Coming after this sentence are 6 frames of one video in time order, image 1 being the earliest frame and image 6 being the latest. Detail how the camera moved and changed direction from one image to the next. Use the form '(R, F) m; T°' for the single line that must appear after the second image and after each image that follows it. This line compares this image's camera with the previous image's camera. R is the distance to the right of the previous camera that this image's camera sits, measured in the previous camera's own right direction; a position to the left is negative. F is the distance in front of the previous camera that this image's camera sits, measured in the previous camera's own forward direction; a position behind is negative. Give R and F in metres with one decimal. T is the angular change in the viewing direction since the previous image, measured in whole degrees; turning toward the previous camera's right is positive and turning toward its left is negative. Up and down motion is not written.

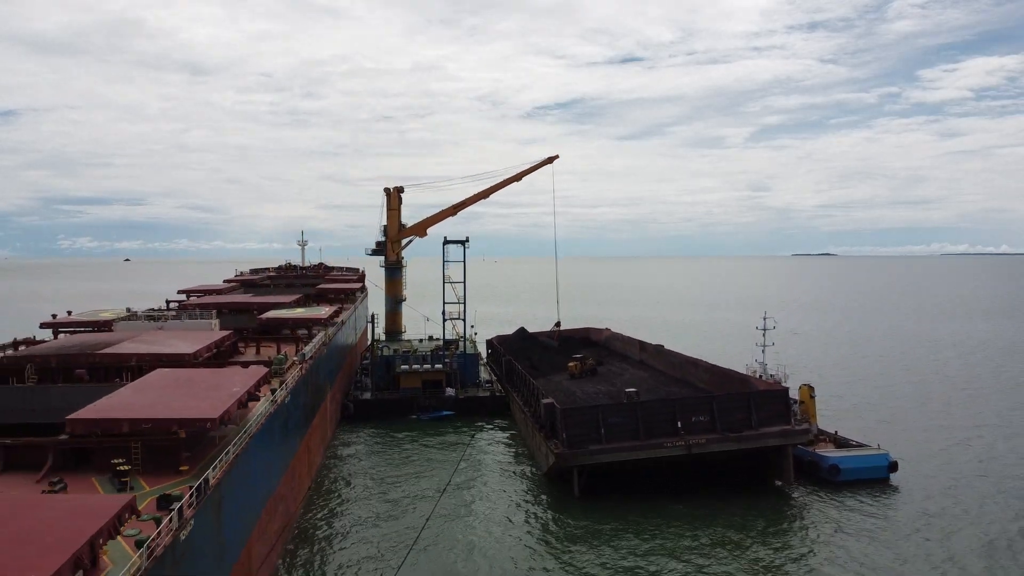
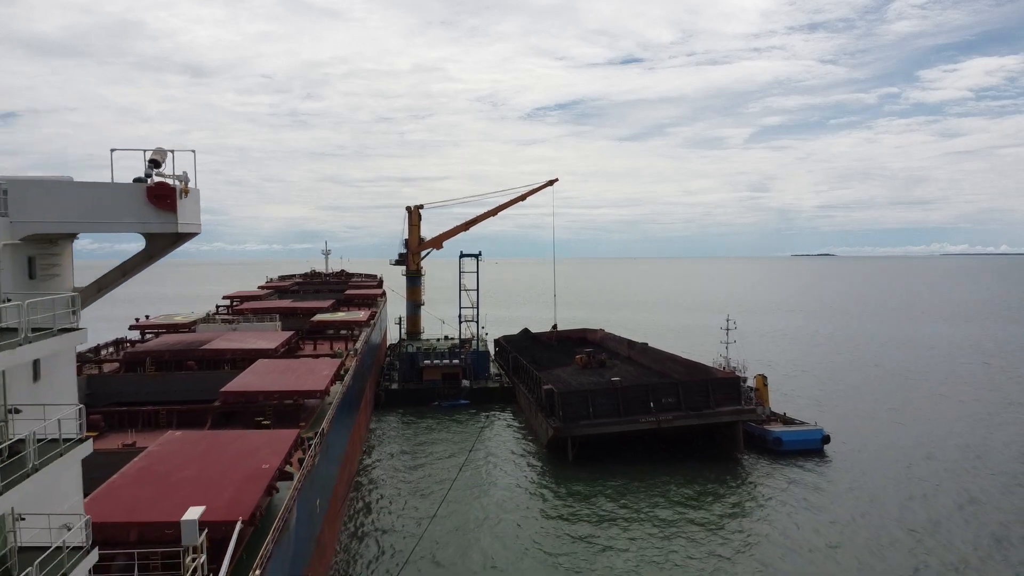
(-0.2, -5.5) m; 0°
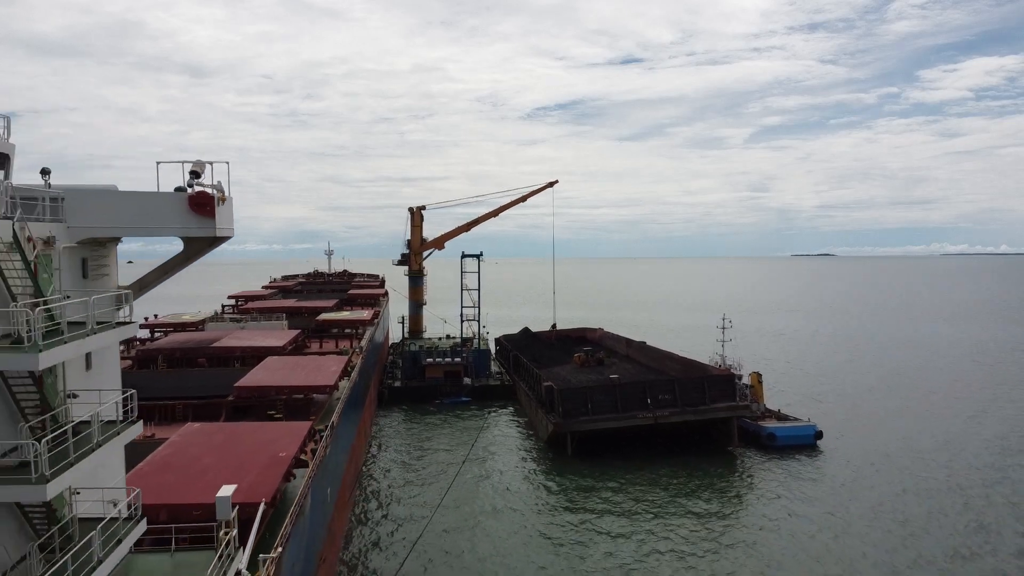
(0.0, -0.7) m; 0°
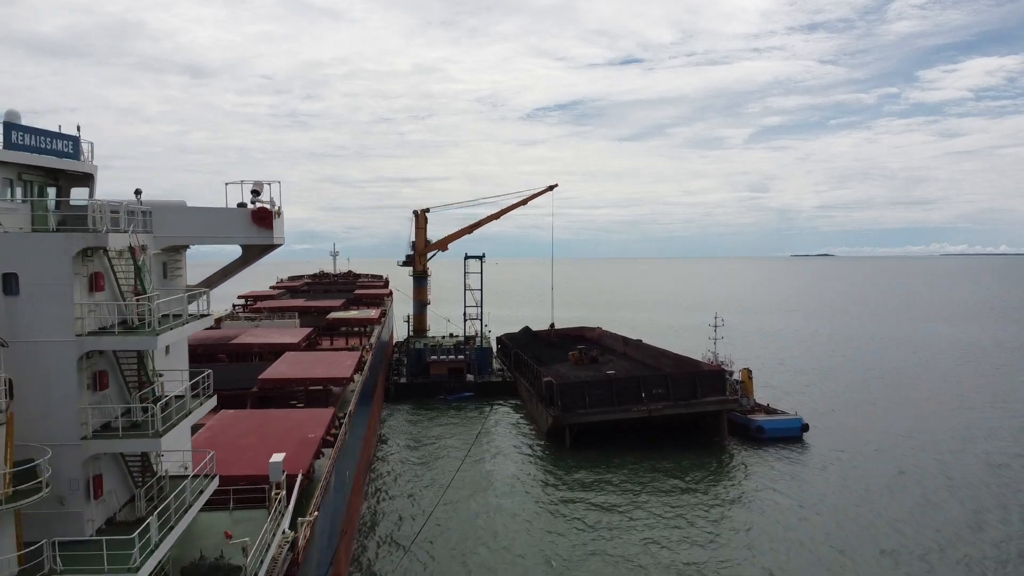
(-0.1, -1.5) m; 0°
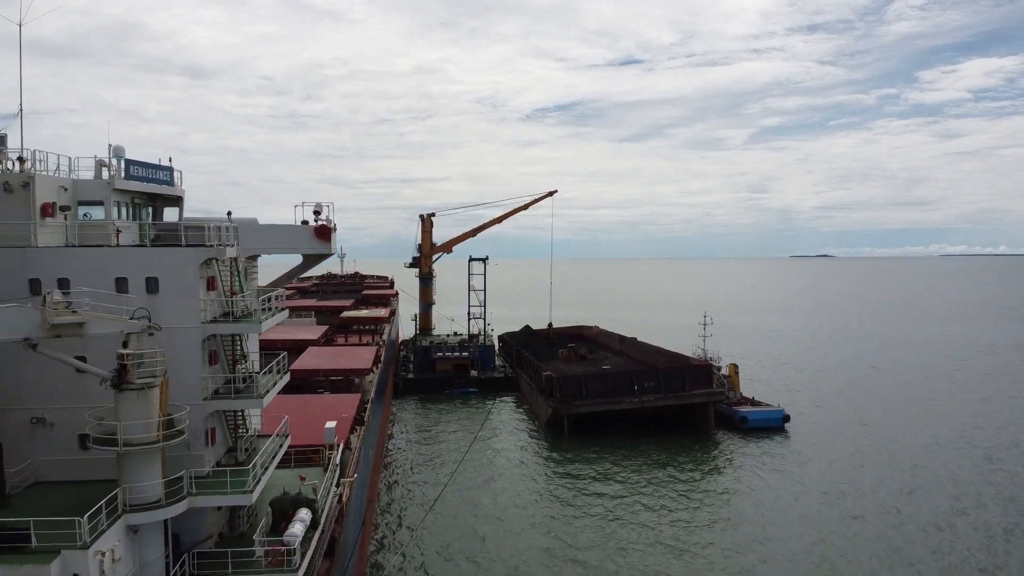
(-0.1, -2.2) m; 0°
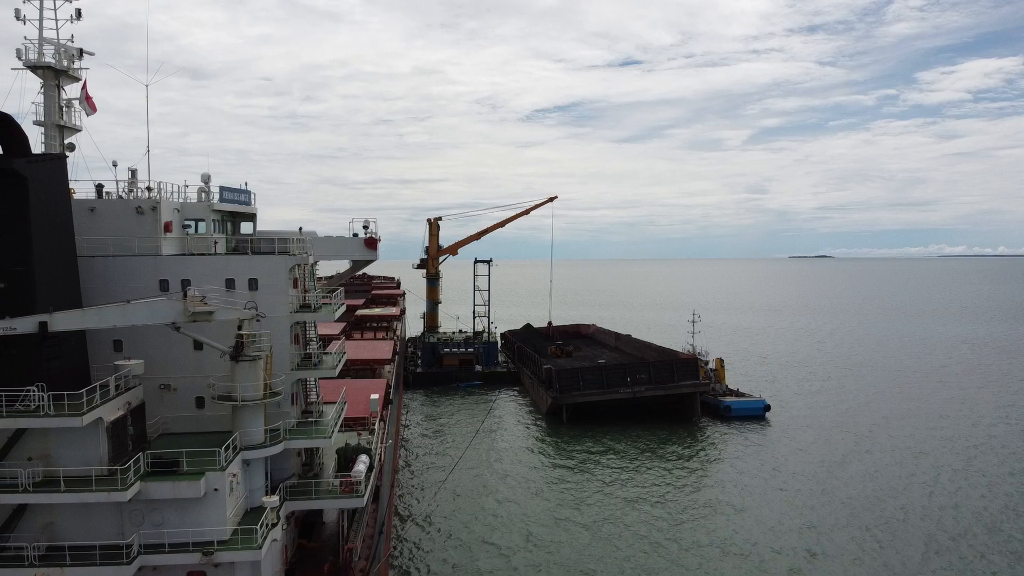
(-0.1, -2.8) m; 0°
